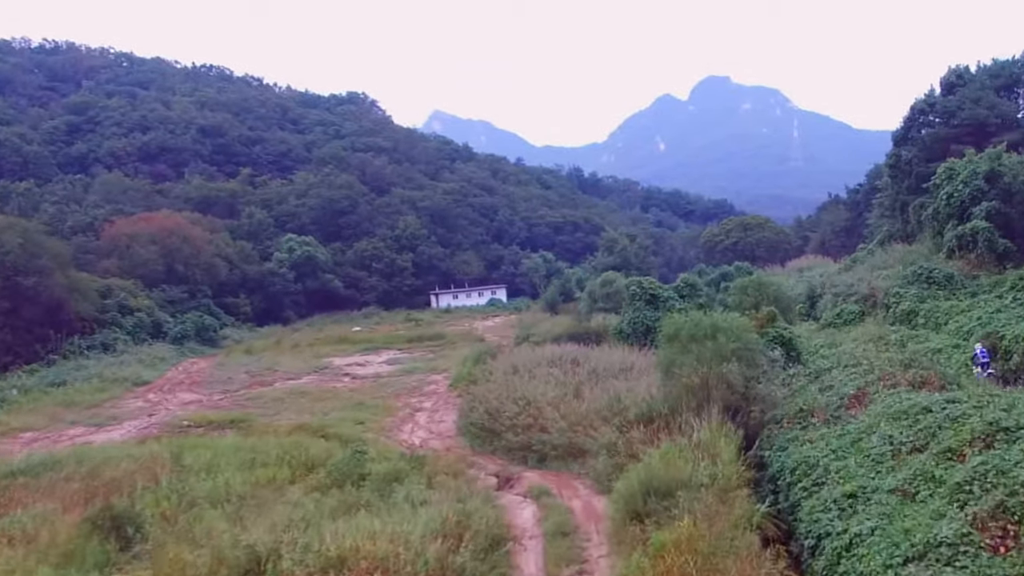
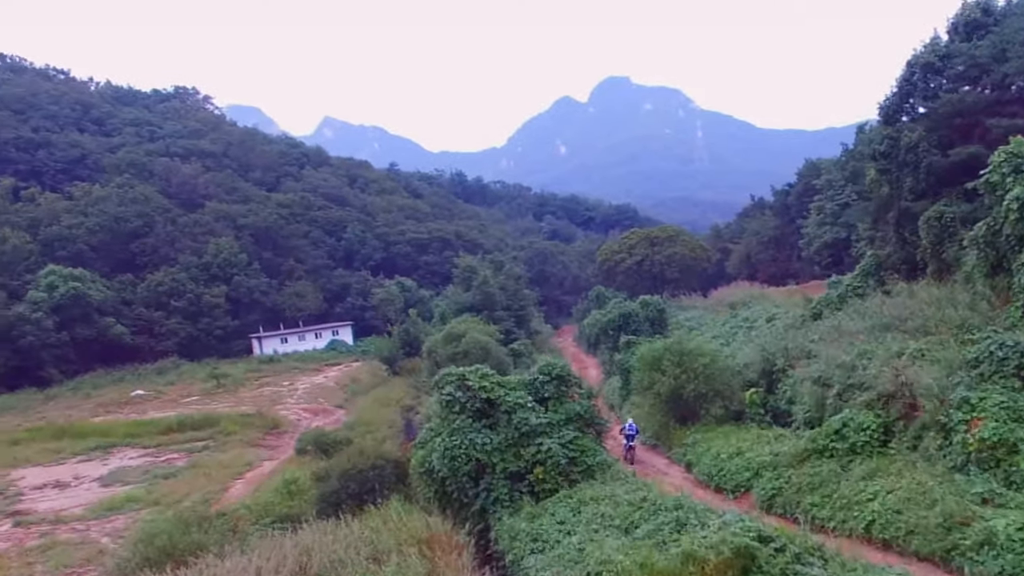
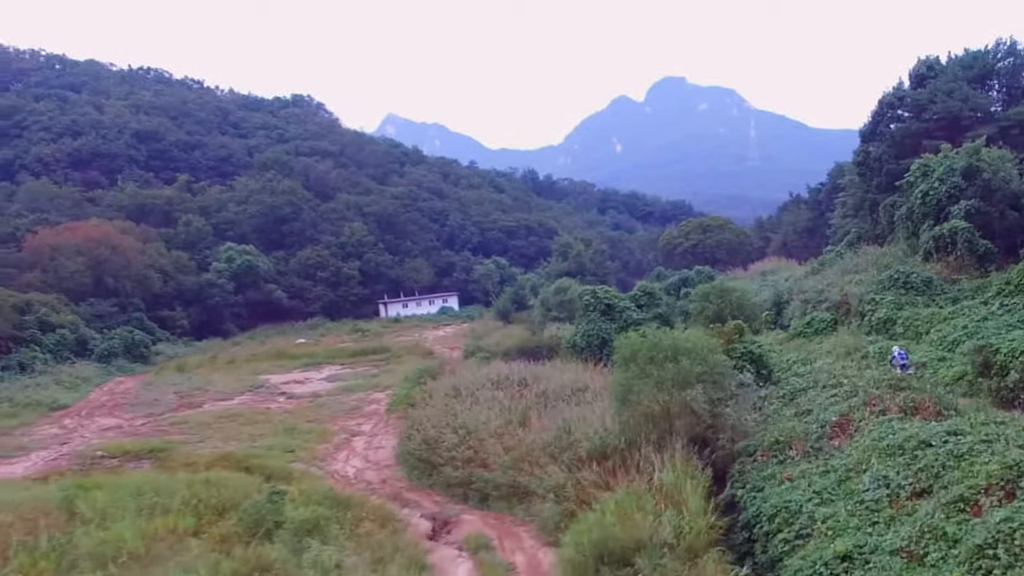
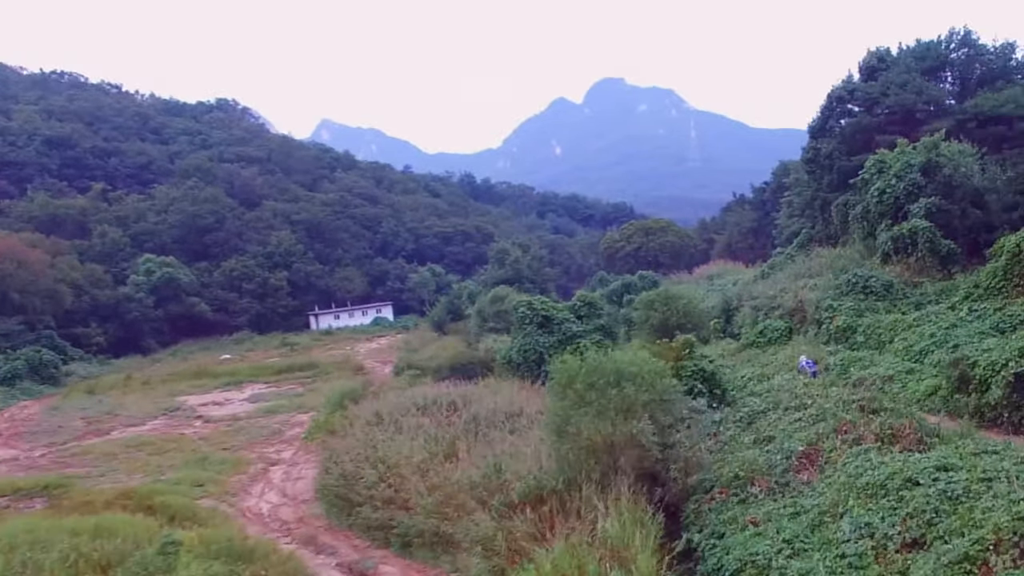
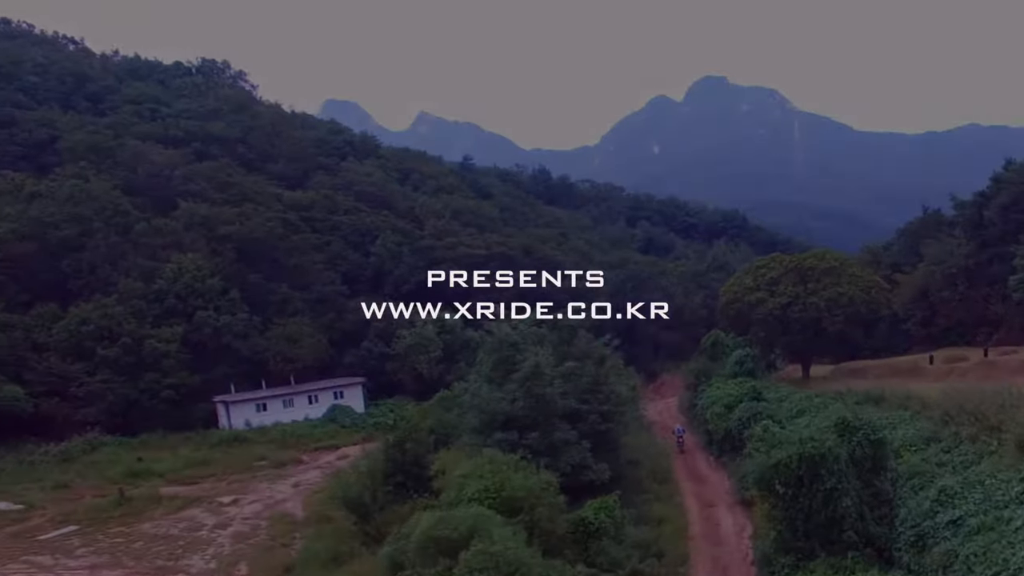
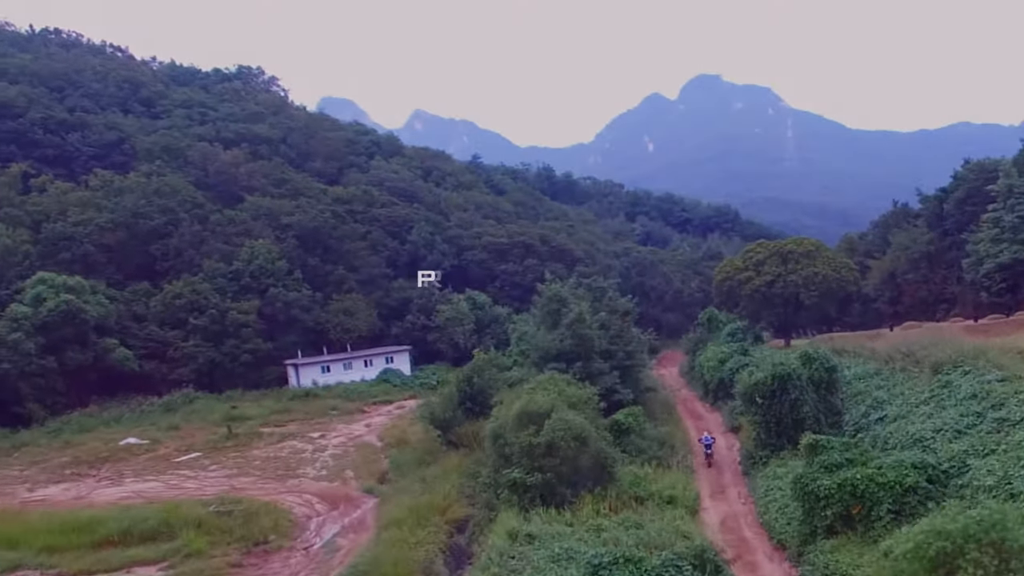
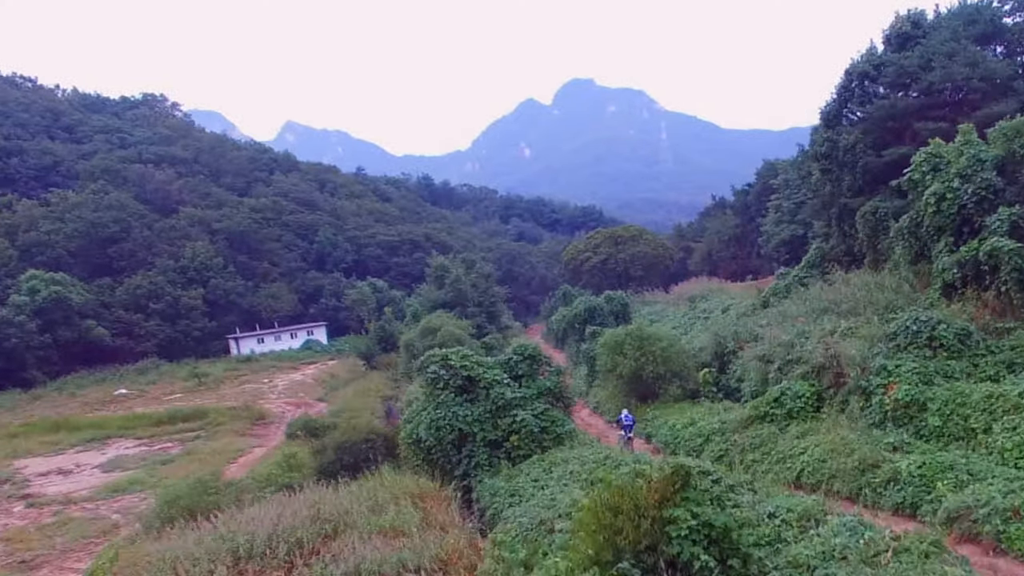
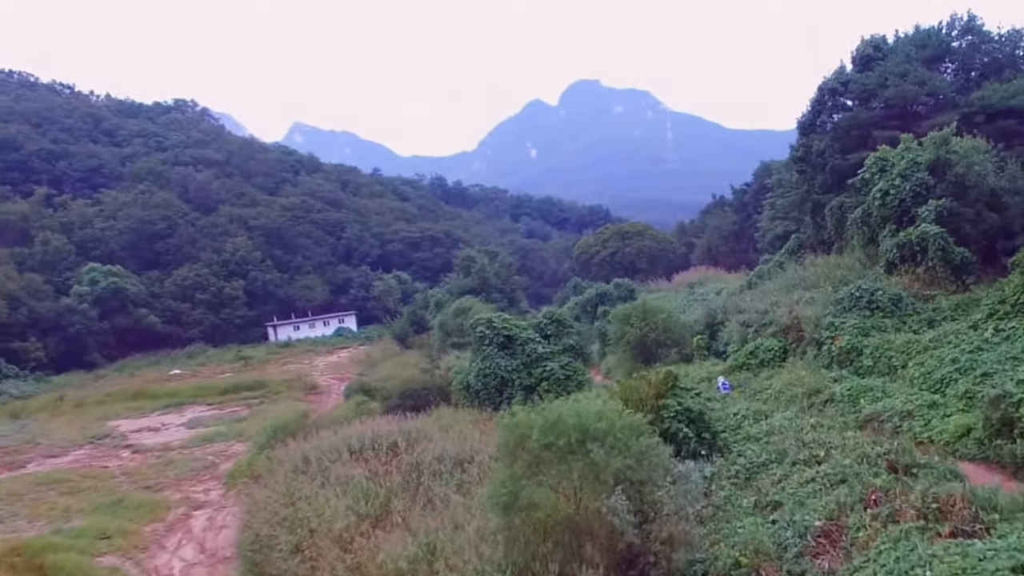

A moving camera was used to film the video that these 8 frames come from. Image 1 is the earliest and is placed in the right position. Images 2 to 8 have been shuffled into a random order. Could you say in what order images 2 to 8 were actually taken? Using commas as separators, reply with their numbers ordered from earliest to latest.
3, 4, 8, 7, 2, 6, 5
